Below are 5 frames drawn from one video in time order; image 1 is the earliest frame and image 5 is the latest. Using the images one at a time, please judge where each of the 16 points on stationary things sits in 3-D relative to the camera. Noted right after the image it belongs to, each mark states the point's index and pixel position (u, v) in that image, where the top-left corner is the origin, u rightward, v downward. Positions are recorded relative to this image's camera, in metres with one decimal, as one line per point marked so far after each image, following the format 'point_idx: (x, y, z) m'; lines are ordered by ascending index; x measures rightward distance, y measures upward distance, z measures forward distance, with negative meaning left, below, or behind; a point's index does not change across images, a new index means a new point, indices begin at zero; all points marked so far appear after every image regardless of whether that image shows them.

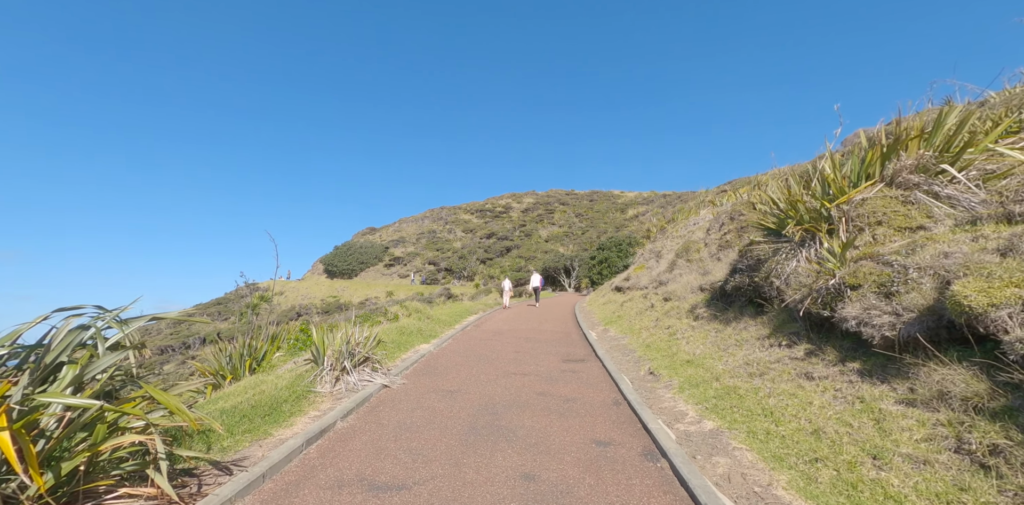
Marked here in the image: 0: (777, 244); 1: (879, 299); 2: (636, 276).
0: (+3.8, +0.1, +6.0) m
1: (+3.4, -0.4, +3.9) m
2: (+4.6, -0.9, +15.6) m
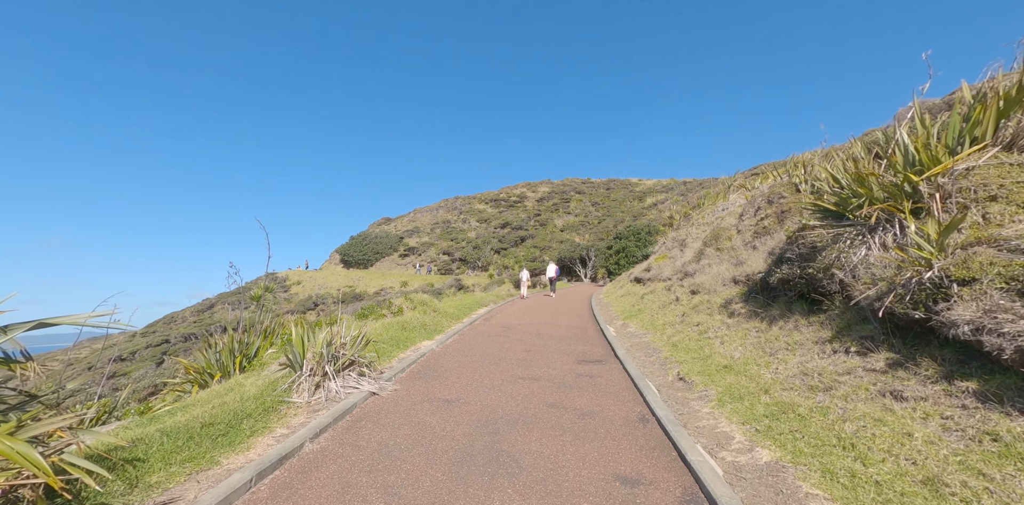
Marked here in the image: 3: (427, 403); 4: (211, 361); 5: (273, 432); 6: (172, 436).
0: (+3.9, +0.3, +5.0) m
1: (+3.4, -0.3, +2.9) m
2: (+5.0, -0.5, +14.5) m
3: (-1.0, -1.9, +5.2) m
4: (-5.9, -2.1, +8.3) m
5: (-2.3, -1.7, +4.1) m
6: (-3.0, -1.6, +3.7) m
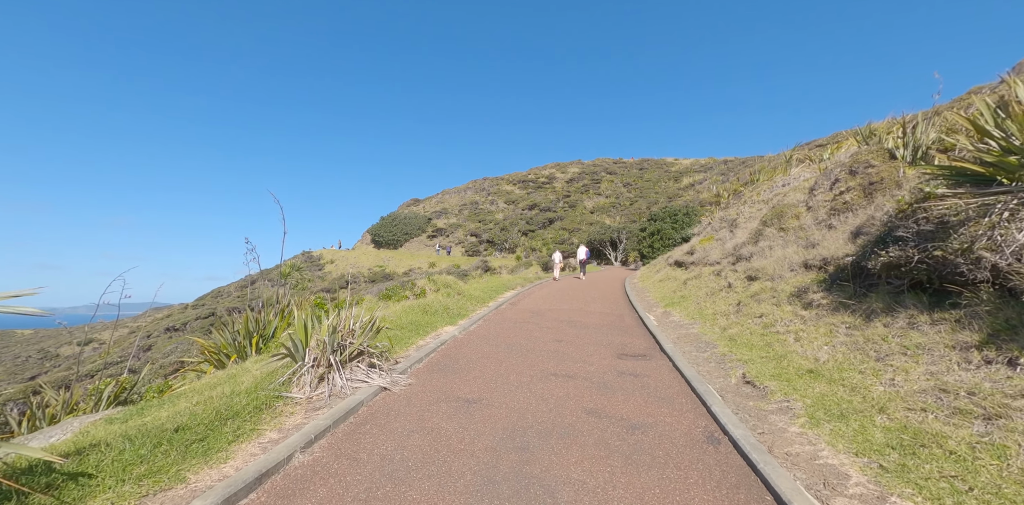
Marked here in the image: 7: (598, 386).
0: (+4.2, +0.5, +3.7) m
1: (+3.6, -0.2, +1.7) m
2: (+6.0, +0.1, +13.2) m
3: (-0.7, -1.6, +4.4) m
4: (-5.4, -1.6, +7.8) m
5: (-2.0, -1.5, +3.3) m
6: (-2.7, -1.3, +3.0) m
7: (+1.0, -1.6, +5.0) m
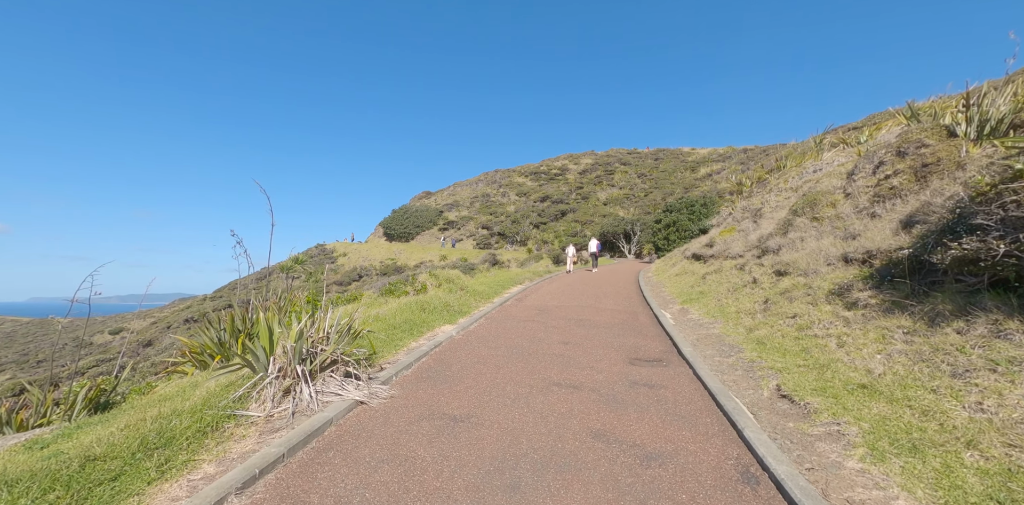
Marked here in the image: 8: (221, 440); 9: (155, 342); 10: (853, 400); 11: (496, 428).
0: (+4.1, +0.6, +2.9) m
1: (+3.5, -0.2, +1.0) m
2: (+6.2, +0.3, +12.3) m
3: (-0.8, -1.5, +3.8) m
4: (-5.3, -1.5, +7.3) m
5: (-2.1, -1.4, +2.8) m
6: (-2.8, -1.3, +2.5) m
7: (+1.0, -1.5, +4.3) m
8: (-2.2, -1.4, +3.1) m
9: (-12.6, -3.2, +14.5) m
10: (+3.0, -1.3, +3.7) m
11: (-0.2, -1.5, +3.6) m
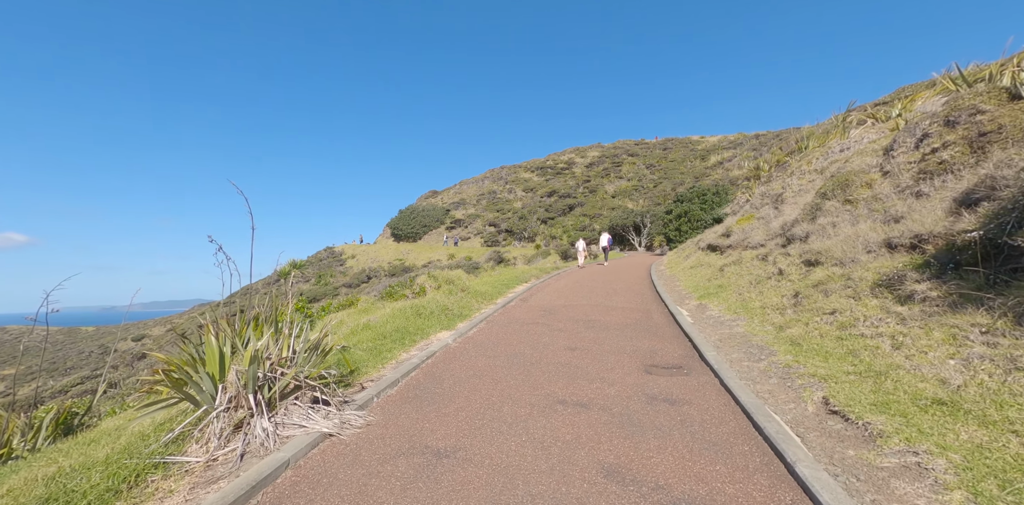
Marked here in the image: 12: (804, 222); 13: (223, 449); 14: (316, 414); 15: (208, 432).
0: (+4.0, +0.7, +2.2) m
1: (+3.3, -0.1, +0.2) m
2: (+6.2, +0.6, +11.5) m
3: (-0.8, -1.5, +3.2) m
4: (-5.3, -1.7, +6.7) m
5: (-2.2, -1.5, +2.2) m
6: (-2.9, -1.4, +1.9) m
7: (+1.0, -1.5, +3.7) m
8: (-2.2, -1.5, +2.5) m
9: (-12.3, -3.5, +14.1) m
10: (+3.0, -1.2, +3.0) m
11: (-0.2, -1.5, +3.0) m
12: (+5.8, +0.6, +8.4) m
13: (-2.1, -1.4, +3.1) m
14: (-1.7, -1.3, +3.6) m
15: (-2.3, -1.3, +3.2) m
